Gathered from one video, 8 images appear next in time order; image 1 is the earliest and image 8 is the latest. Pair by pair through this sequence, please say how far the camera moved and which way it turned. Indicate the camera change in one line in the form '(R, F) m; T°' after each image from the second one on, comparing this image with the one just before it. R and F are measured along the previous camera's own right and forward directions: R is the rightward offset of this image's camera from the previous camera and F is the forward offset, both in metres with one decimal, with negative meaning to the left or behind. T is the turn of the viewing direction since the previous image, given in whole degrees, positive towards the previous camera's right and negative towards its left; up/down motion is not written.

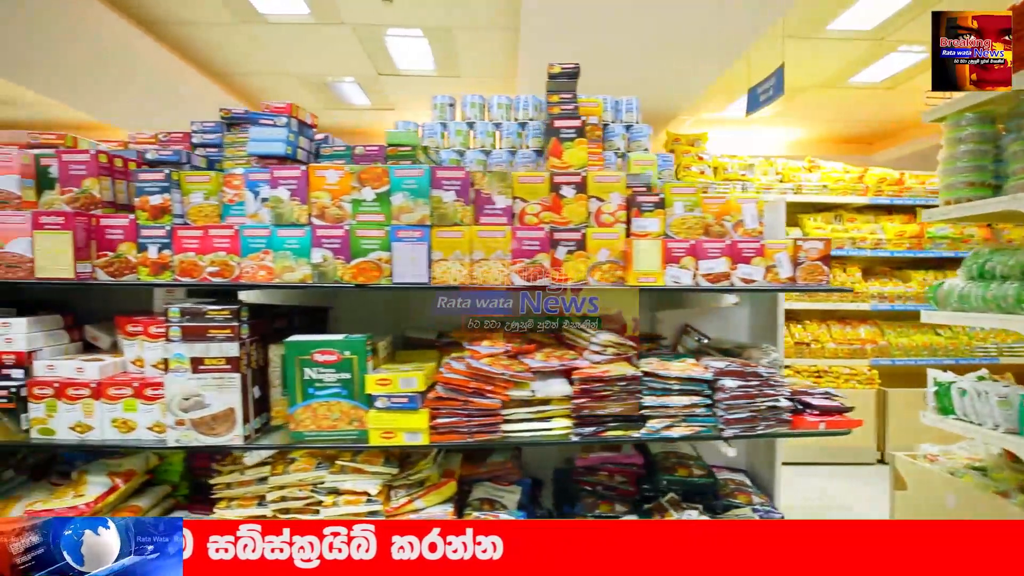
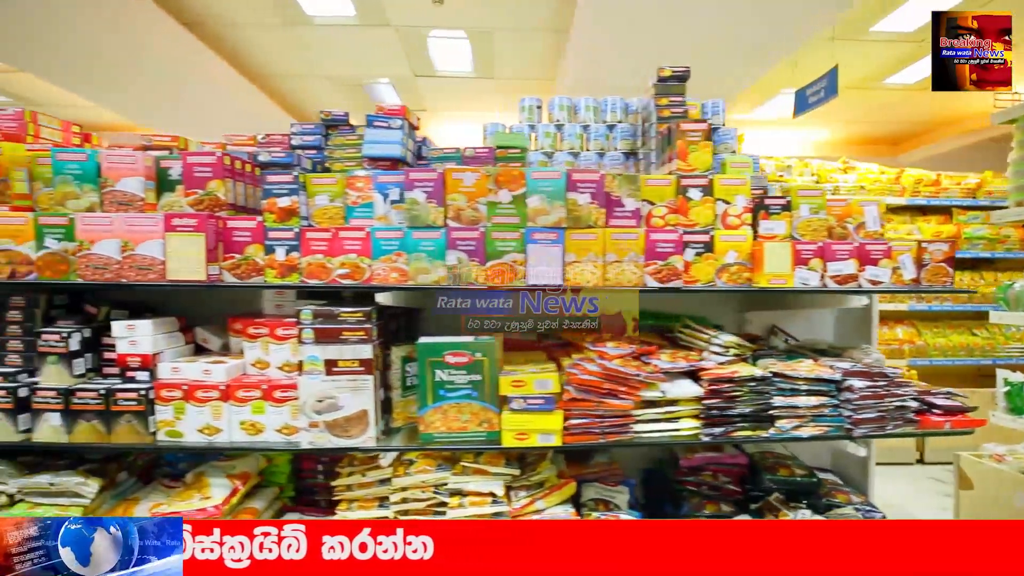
(-0.5, 0.0) m; 0°
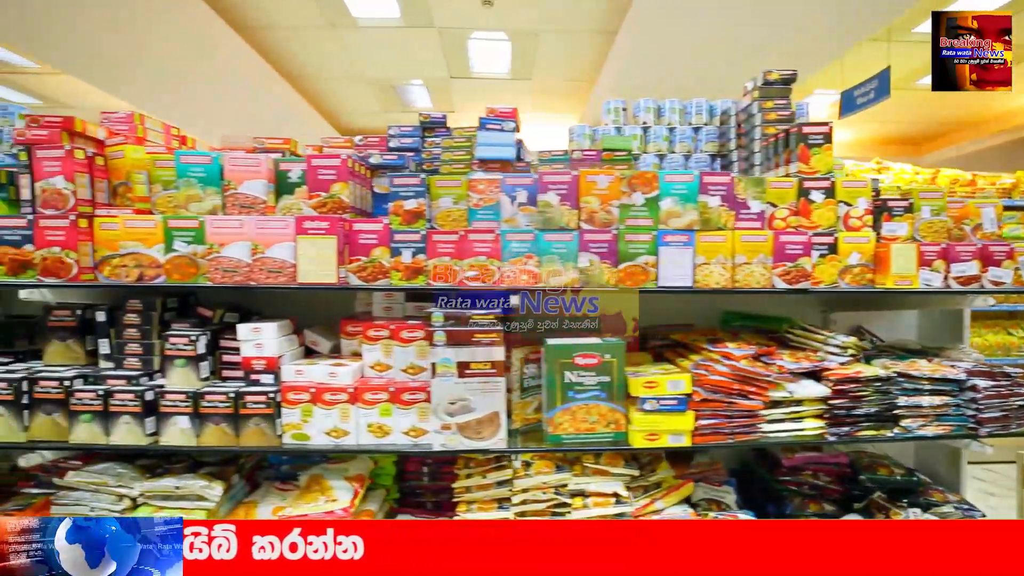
(-0.5, 0.0) m; 0°
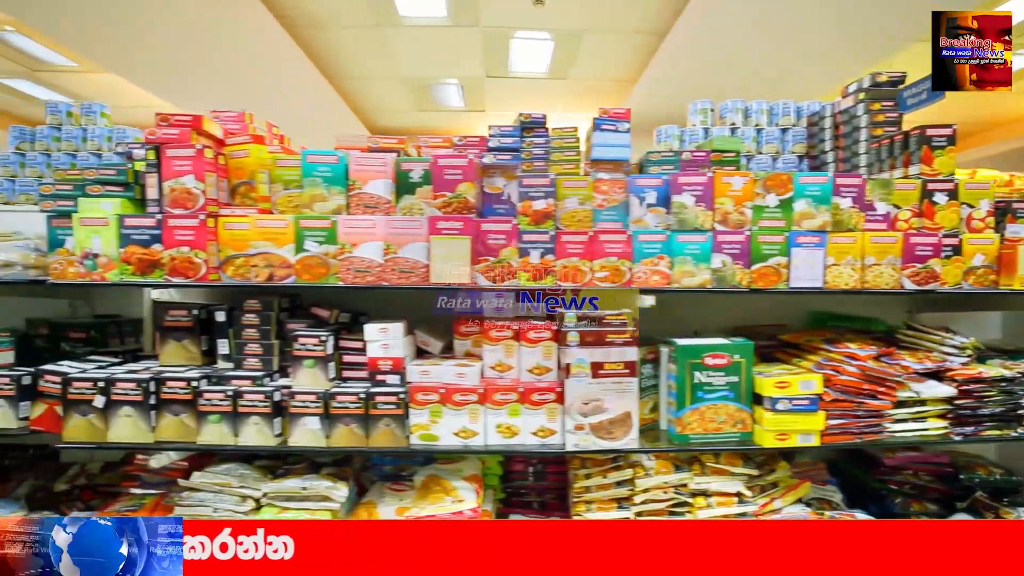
(-0.5, 0.0) m; 0°
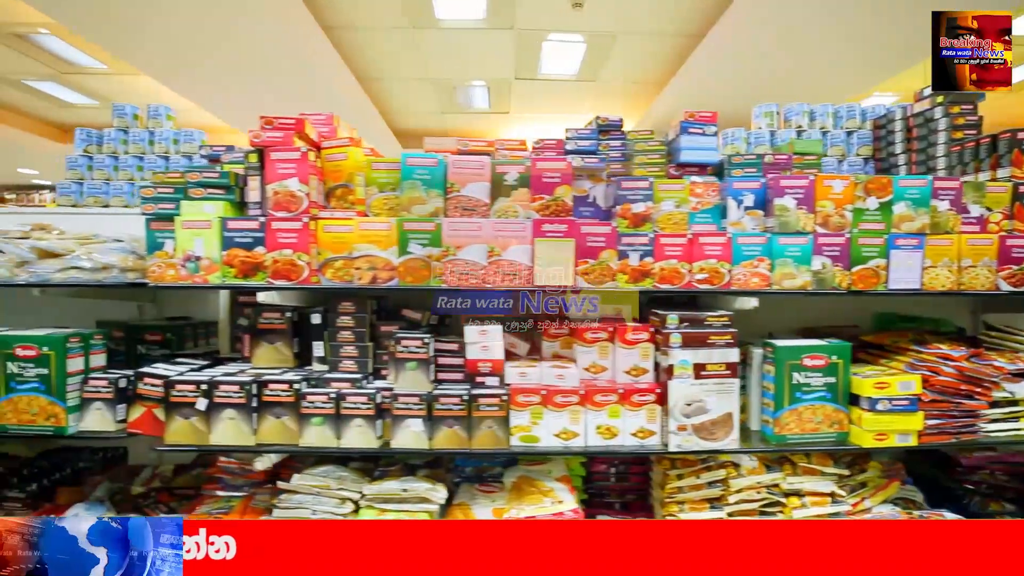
(-0.4, 0.0) m; 0°
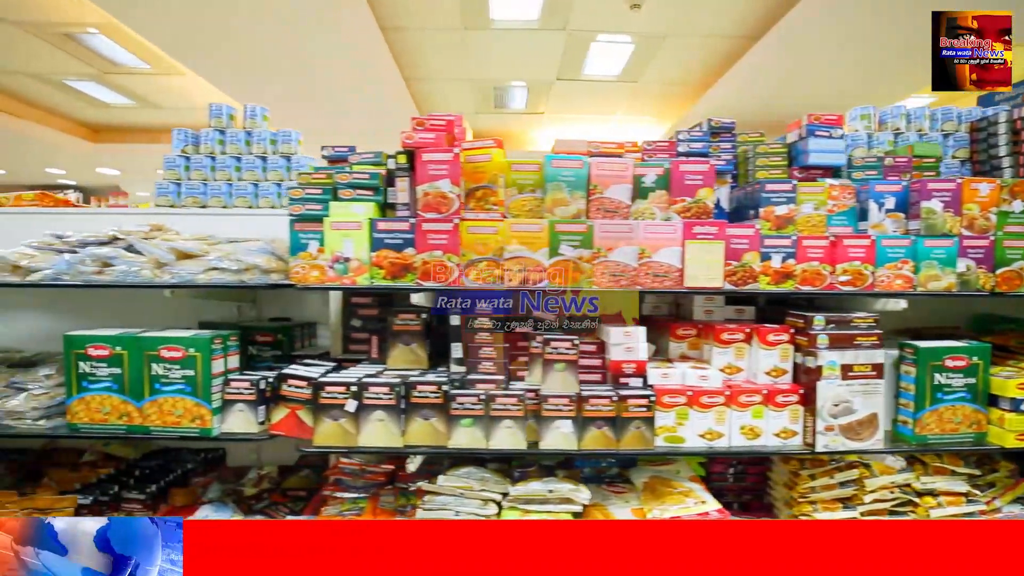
(-0.5, 0.0) m; 0°
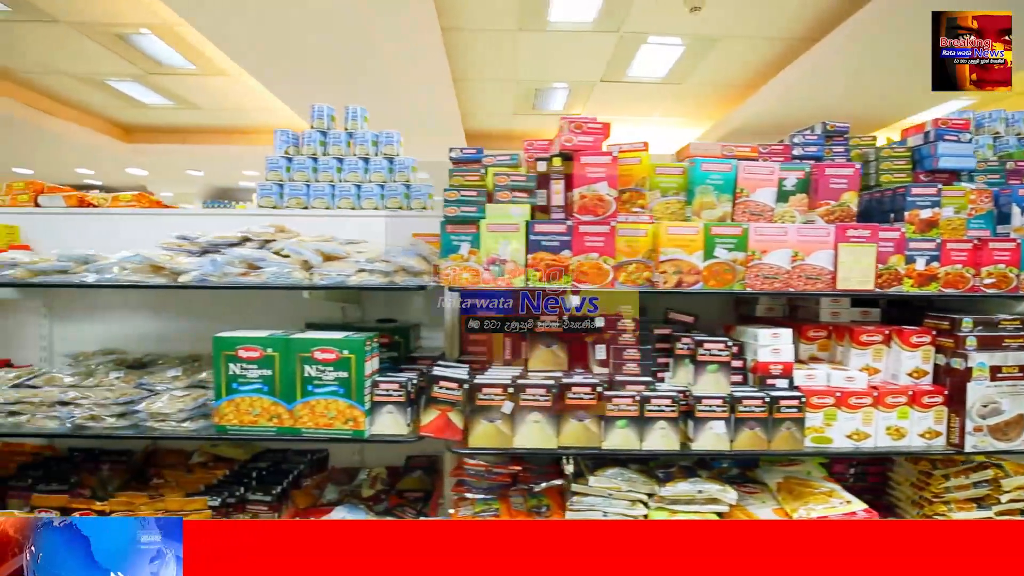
(-0.6, 0.0) m; 0°
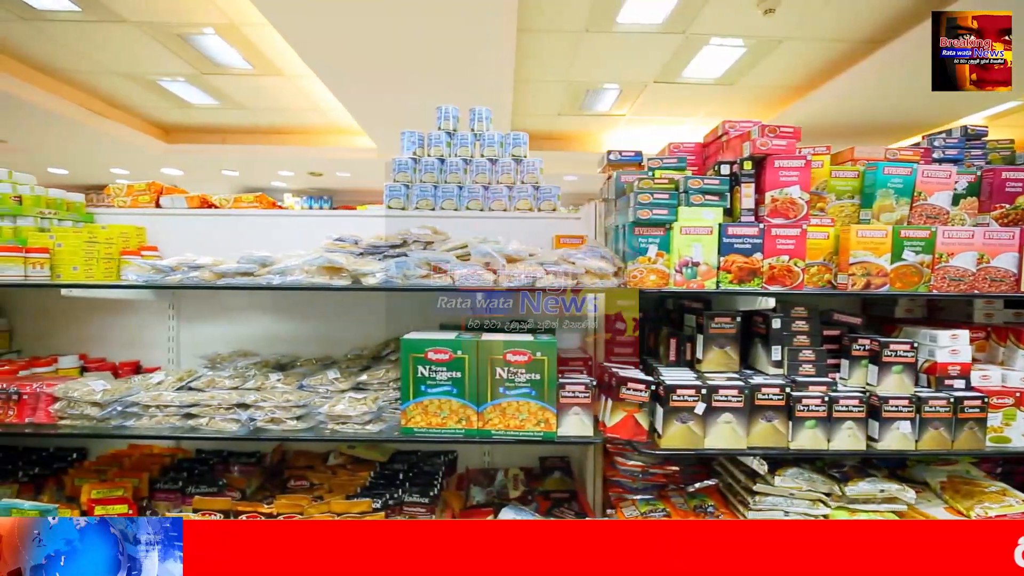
(-0.7, 0.0) m; 0°
